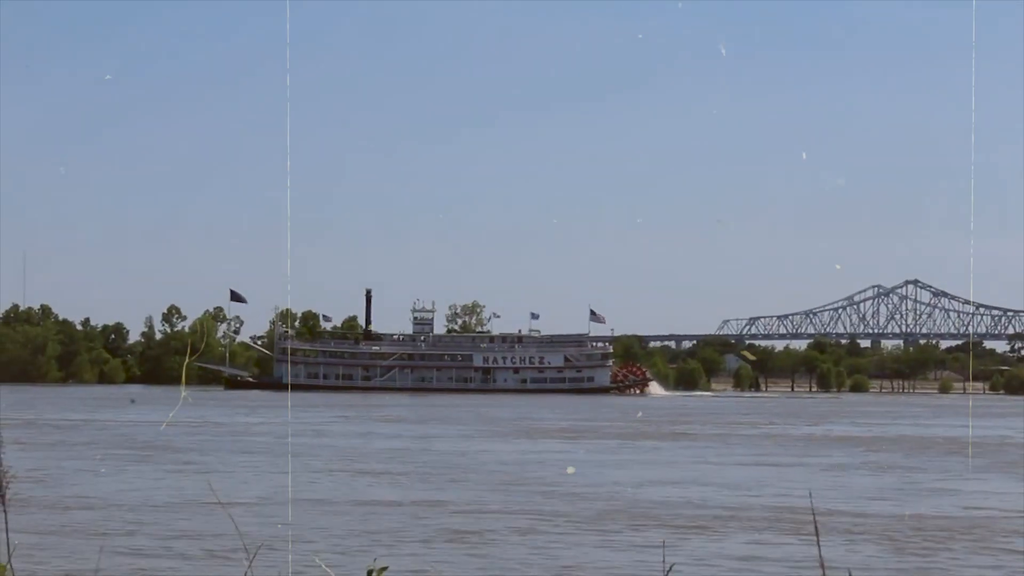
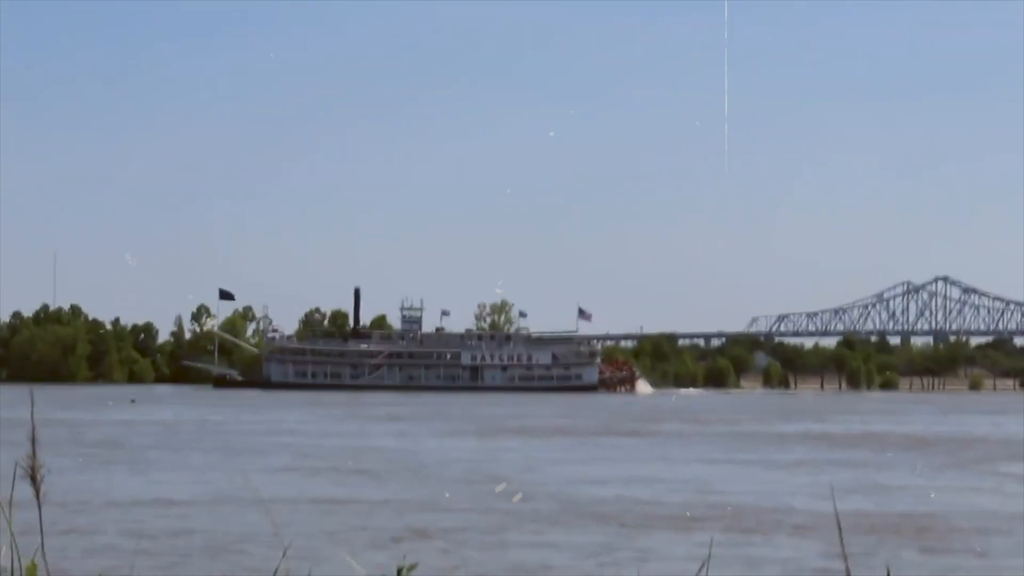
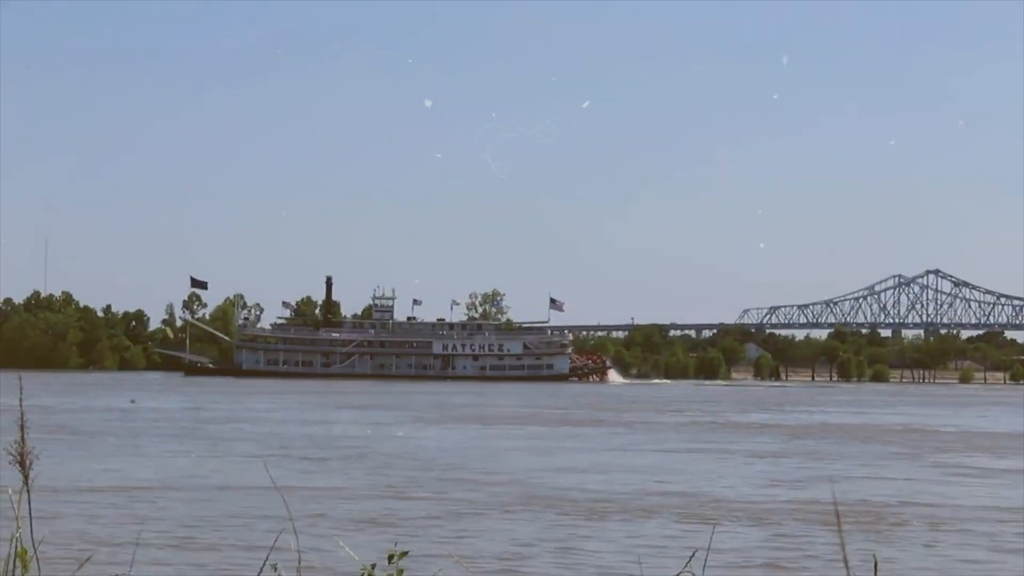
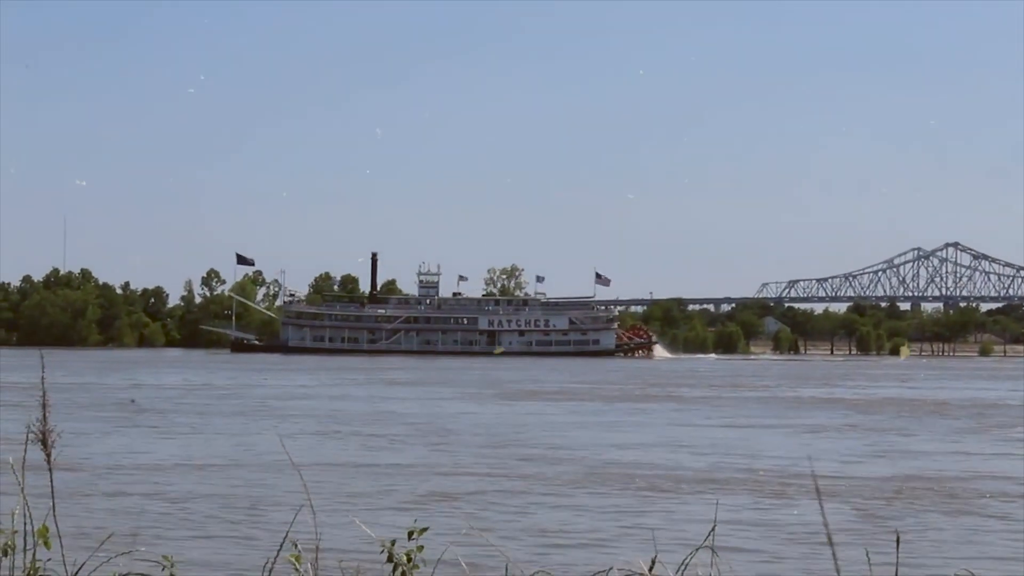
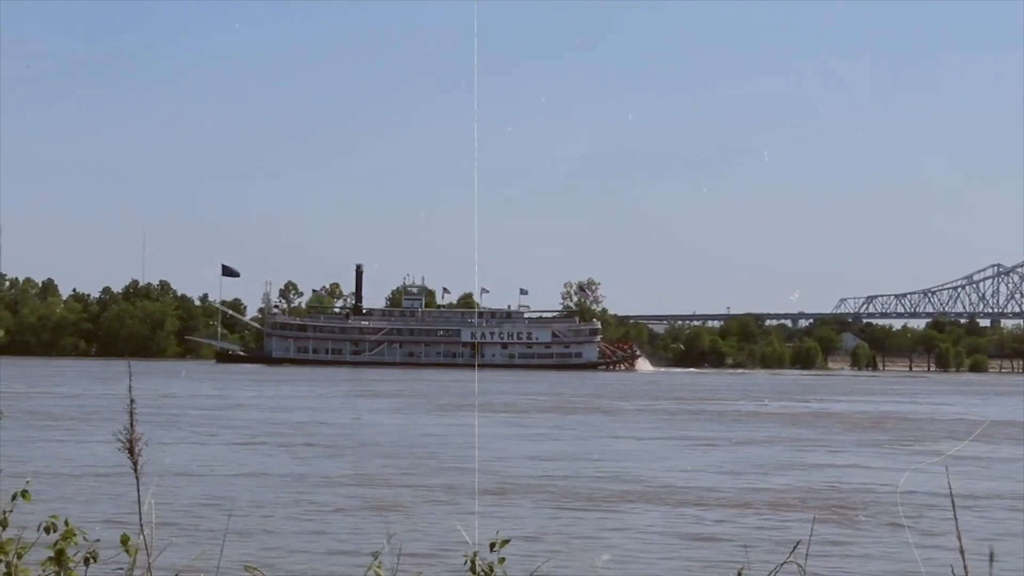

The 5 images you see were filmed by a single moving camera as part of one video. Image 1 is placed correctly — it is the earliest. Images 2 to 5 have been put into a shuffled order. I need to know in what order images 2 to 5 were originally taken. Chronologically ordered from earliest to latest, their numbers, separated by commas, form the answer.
4, 2, 3, 5
